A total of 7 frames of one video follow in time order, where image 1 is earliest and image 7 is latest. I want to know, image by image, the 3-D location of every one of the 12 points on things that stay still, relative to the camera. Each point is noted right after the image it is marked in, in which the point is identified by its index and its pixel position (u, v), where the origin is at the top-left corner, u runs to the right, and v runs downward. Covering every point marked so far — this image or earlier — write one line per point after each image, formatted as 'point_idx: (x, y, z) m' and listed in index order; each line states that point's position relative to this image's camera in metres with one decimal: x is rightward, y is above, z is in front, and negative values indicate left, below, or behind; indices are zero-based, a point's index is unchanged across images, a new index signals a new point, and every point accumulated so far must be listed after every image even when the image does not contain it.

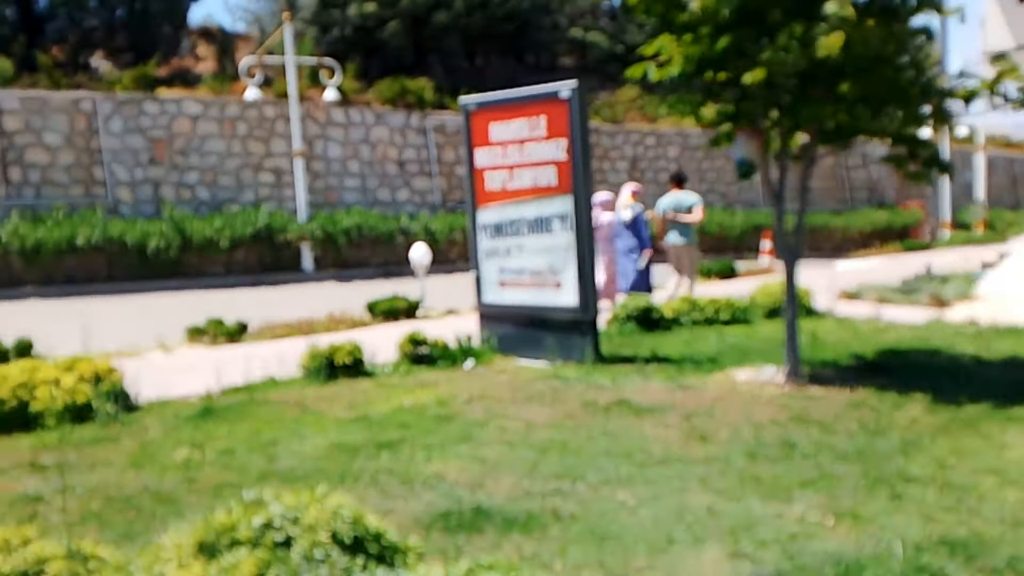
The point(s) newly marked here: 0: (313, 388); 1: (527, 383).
0: (-1.5, -0.7, +8.1) m
1: (+0.1, -0.7, +8.0) m
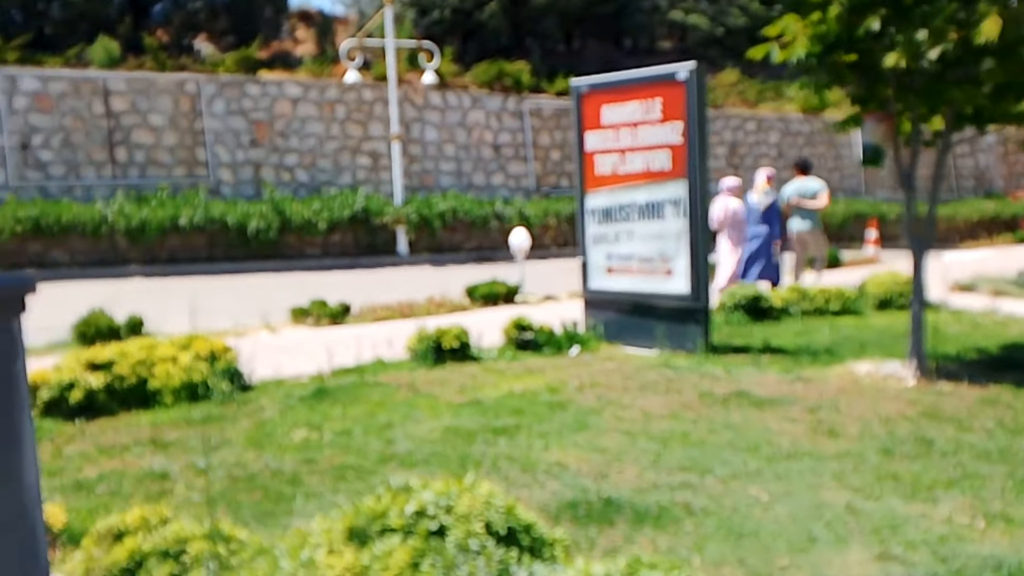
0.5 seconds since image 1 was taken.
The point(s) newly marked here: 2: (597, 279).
0: (-0.7, -0.6, +8.0) m
1: (+0.9, -0.6, +7.8) m
2: (+0.7, +0.1, +9.2) m
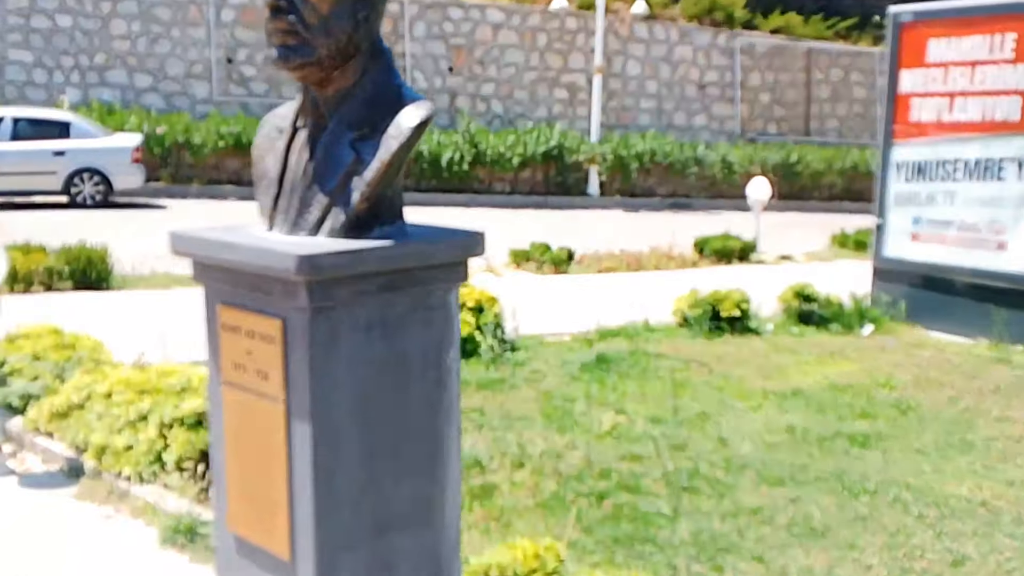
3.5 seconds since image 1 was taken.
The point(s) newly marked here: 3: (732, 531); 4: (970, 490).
0: (+1.2, -0.3, +6.8) m
1: (+2.8, -0.5, +6.4) m
2: (+2.7, +0.3, +7.7) m
3: (+0.8, -0.9, +3.9) m
4: (+1.9, -0.8, +4.4) m
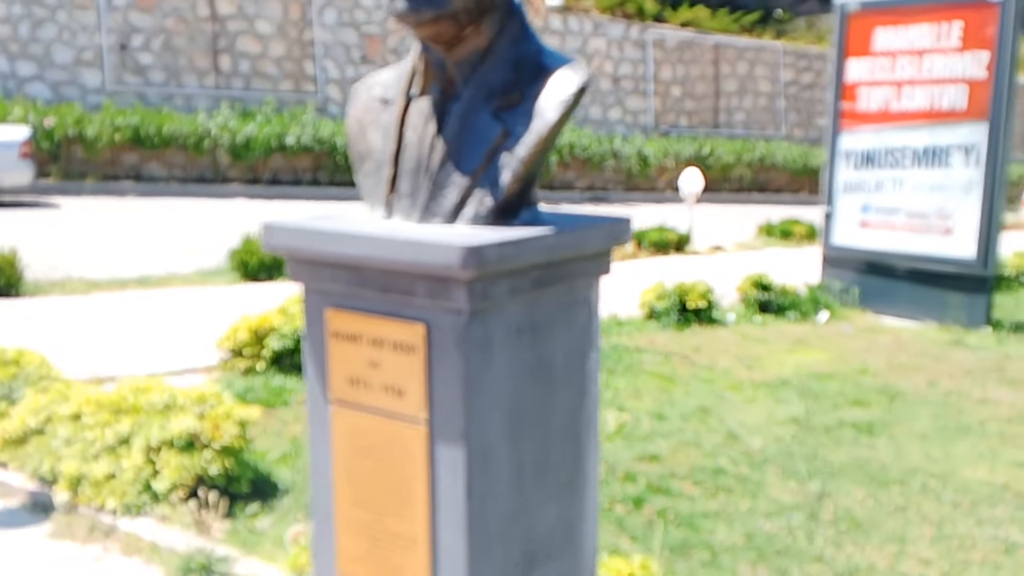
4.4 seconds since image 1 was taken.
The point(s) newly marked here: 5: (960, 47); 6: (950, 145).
0: (+1.0, -0.3, +6.7) m
1: (+2.6, -0.4, +6.6) m
2: (+2.4, +0.4, +7.9) m
3: (+0.9, -0.9, +3.8) m
4: (+2.0, -0.8, +4.4) m
5: (+2.9, +1.6, +7.0) m
6: (+2.9, +0.9, +7.2) m
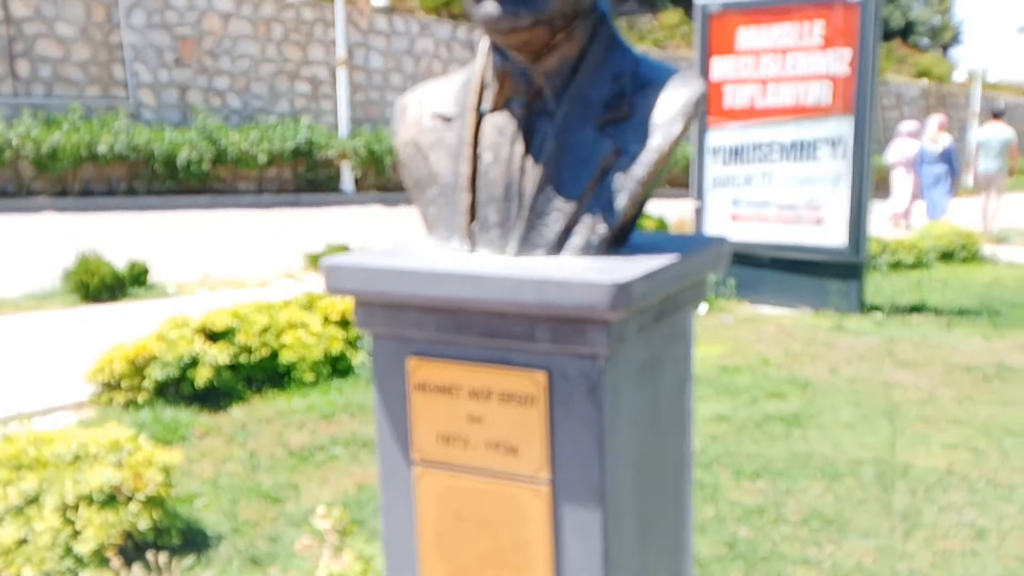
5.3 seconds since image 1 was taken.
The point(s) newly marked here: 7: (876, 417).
0: (+0.4, -0.3, +6.6) m
1: (+2.0, -0.3, +6.8) m
2: (+1.5, +0.5, +8.0) m
3: (+0.9, -0.8, +3.7) m
4: (+1.7, -0.7, +4.5) m
5: (+2.1, +1.6, +7.3) m
6: (+2.1, +1.0, +7.4) m
7: (+1.7, -0.6, +5.2) m
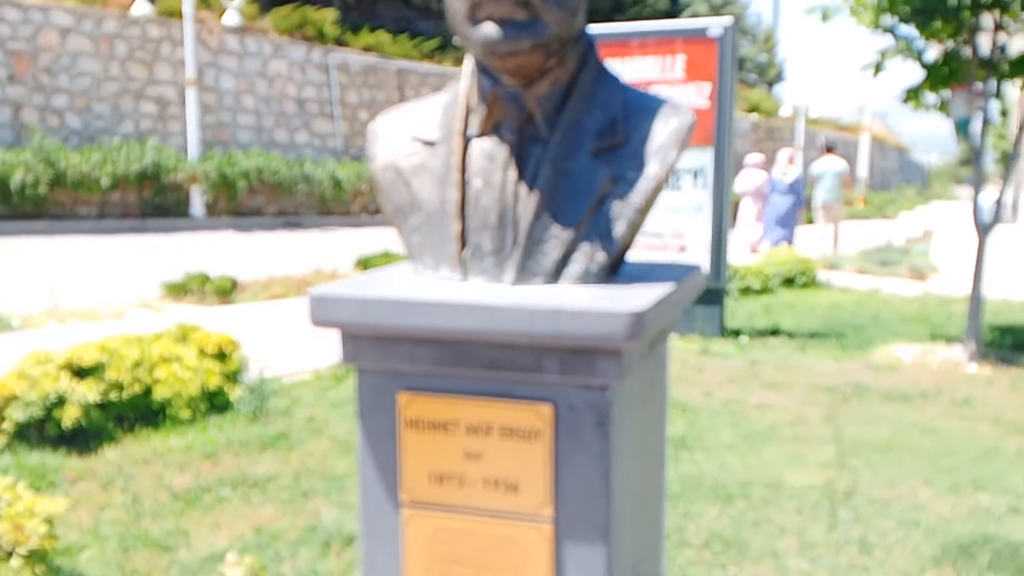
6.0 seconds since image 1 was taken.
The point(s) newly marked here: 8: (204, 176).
0: (-0.4, -0.5, +6.6) m
1: (+1.2, -0.5, +7.0) m
2: (+0.5, +0.3, +8.1) m
3: (+0.6, -1.0, +3.8) m
4: (+1.3, -0.8, +4.7) m
5: (+1.2, +1.5, +7.5) m
6: (+1.2, +0.9, +7.7) m
7: (+1.2, -0.7, +5.4) m
8: (-4.2, +1.5, +14.1) m
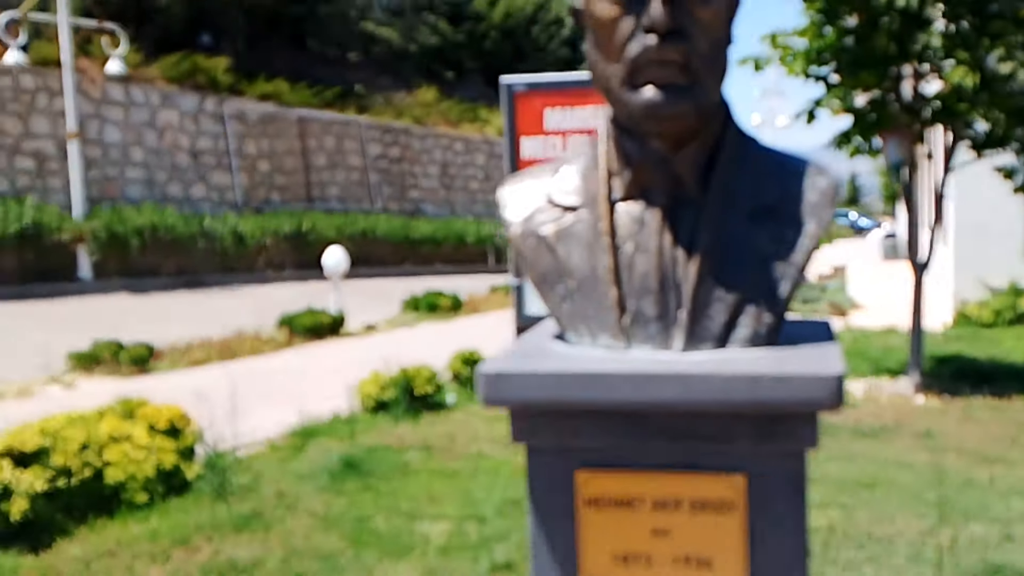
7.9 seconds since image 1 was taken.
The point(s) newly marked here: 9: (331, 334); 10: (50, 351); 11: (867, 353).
0: (-0.6, -0.8, +6.4) m
1: (+0.9, -0.8, +6.9) m
2: (+0.1, -0.1, +8.0) m
3: (+0.7, -1.2, +3.7) m
4: (+1.3, -1.0, +4.7) m
5: (+0.8, +1.1, +7.6) m
6: (+0.8, +0.5, +7.7) m
7: (+1.1, -1.0, +5.4) m
8: (-5.4, +0.7, +13.4) m
9: (-1.7, -0.4, +9.6) m
10: (-3.6, -0.5, +8.3) m
11: (+2.7, -0.5, +8.3) m
